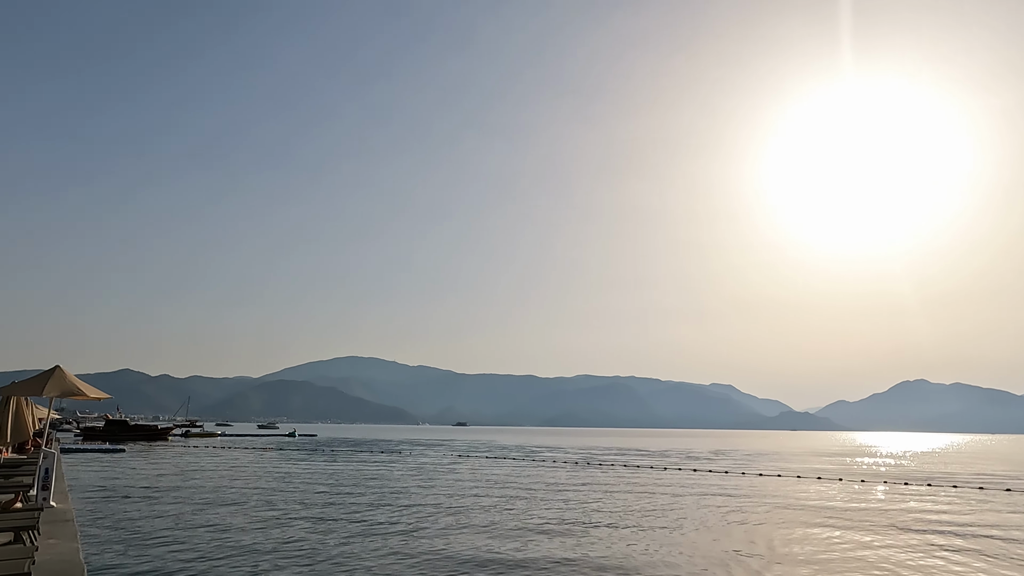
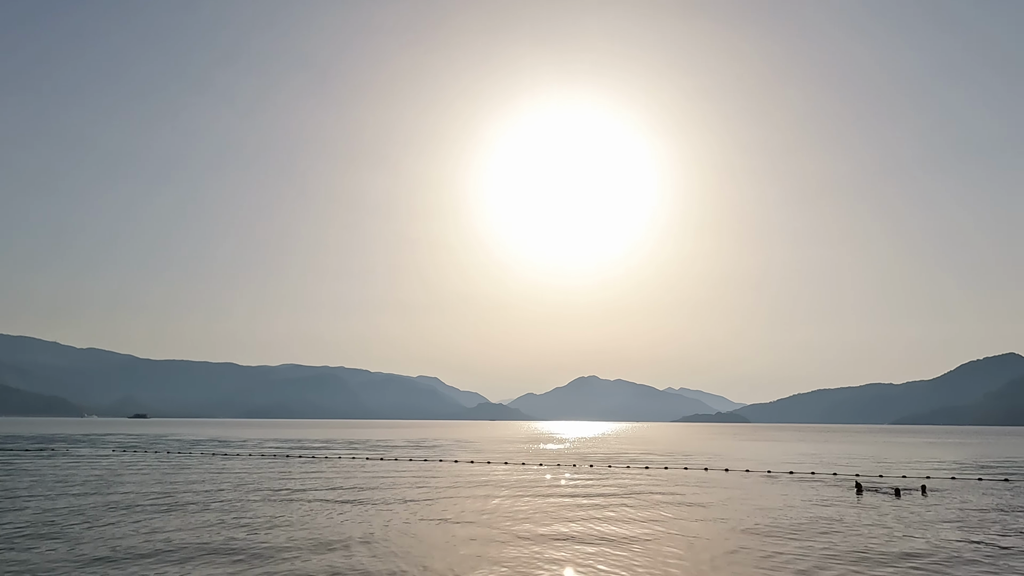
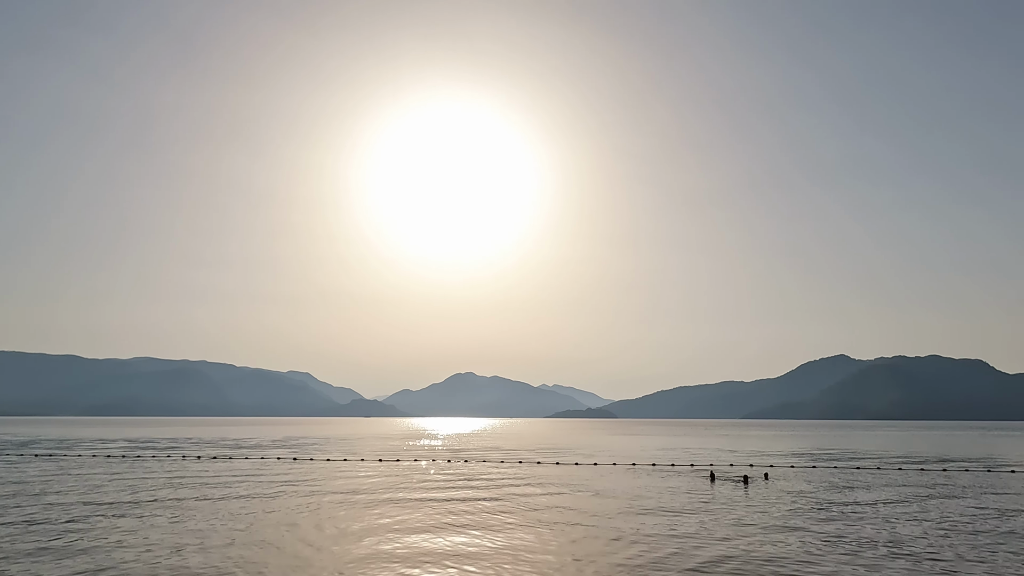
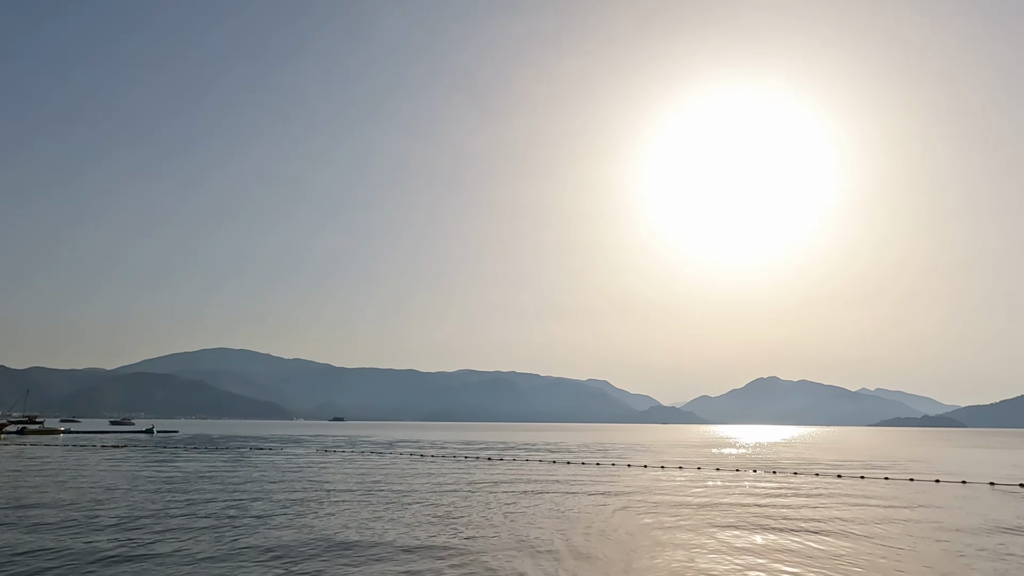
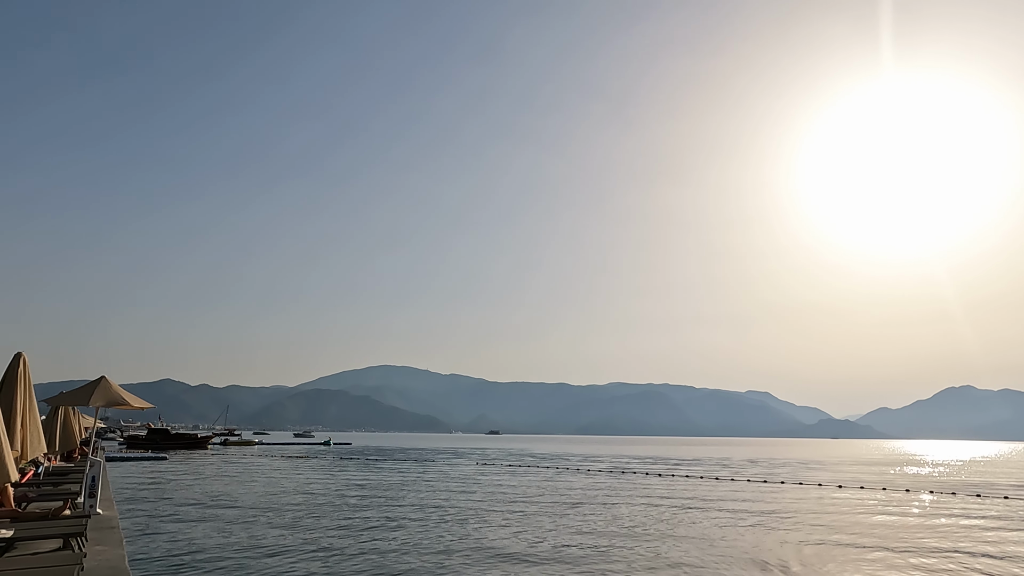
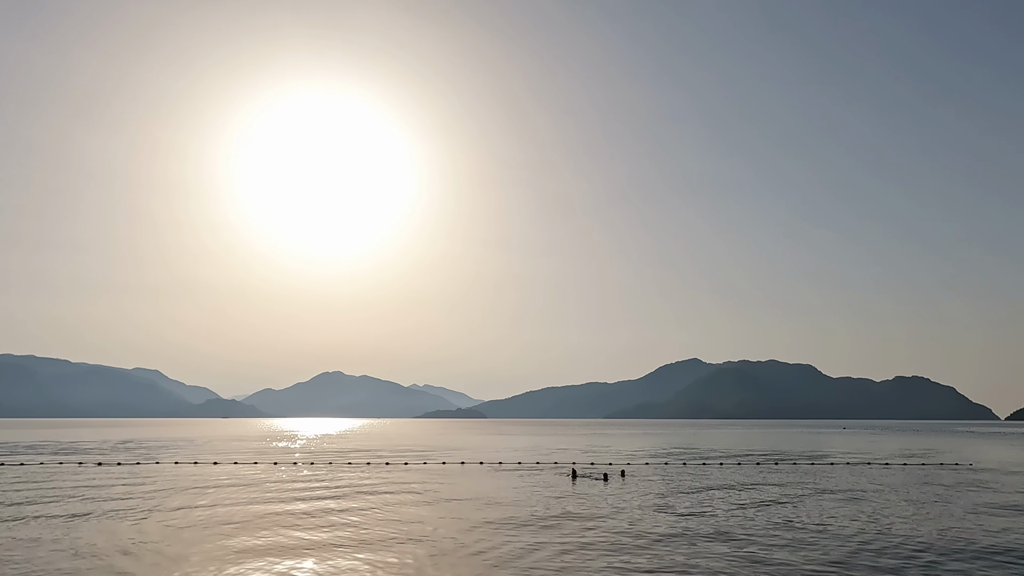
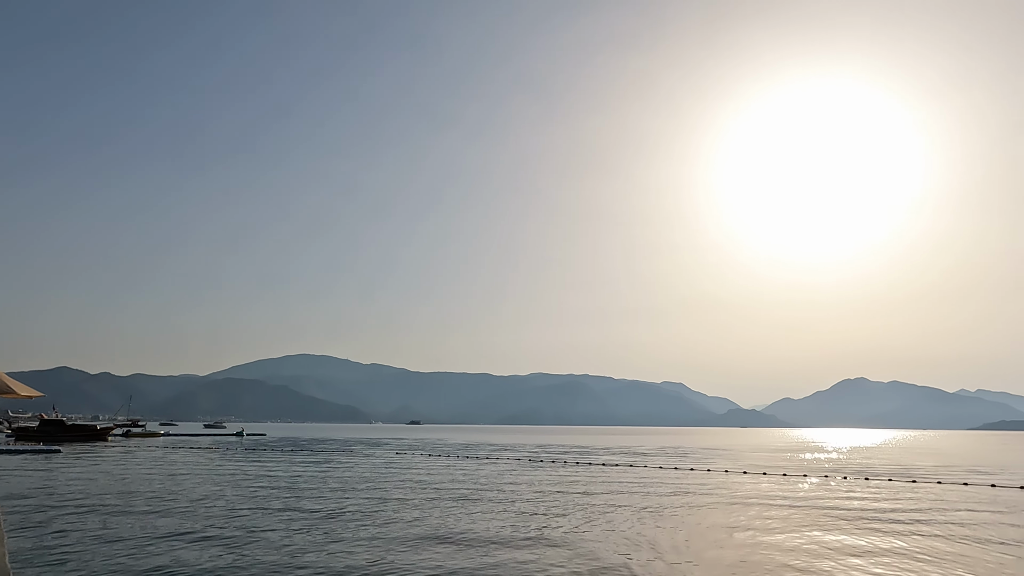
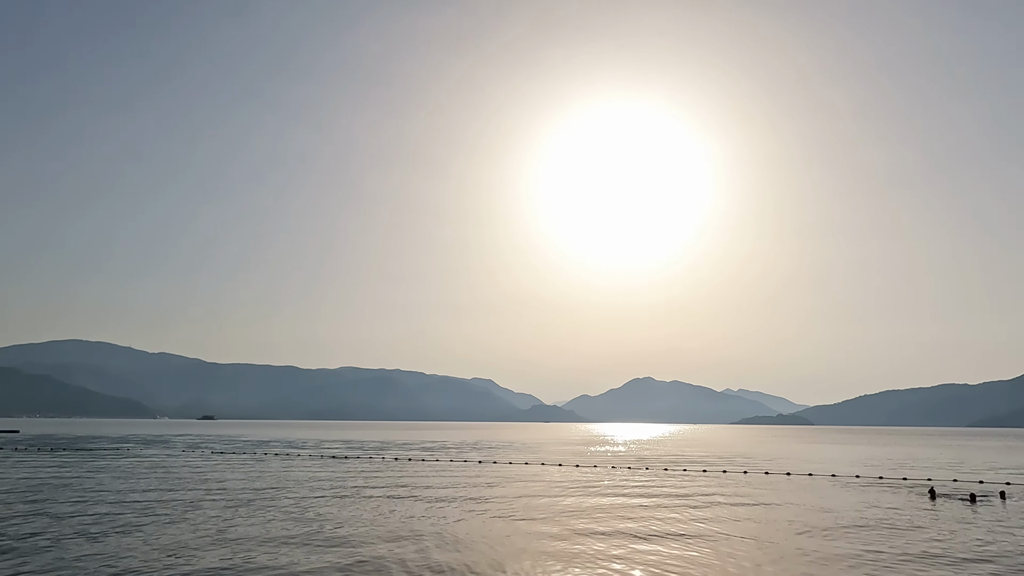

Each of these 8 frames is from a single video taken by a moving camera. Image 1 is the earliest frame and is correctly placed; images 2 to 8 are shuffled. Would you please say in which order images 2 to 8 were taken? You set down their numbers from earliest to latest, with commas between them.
5, 7, 4, 8, 2, 3, 6
